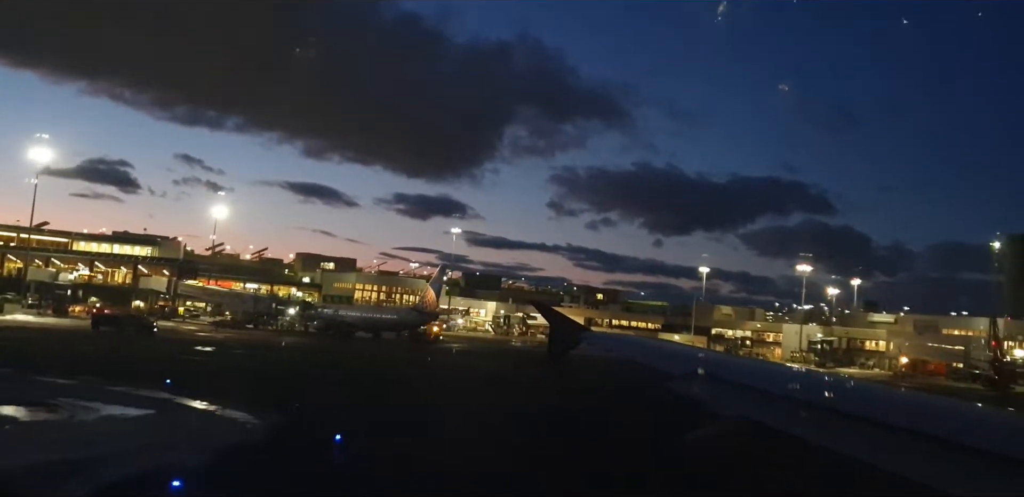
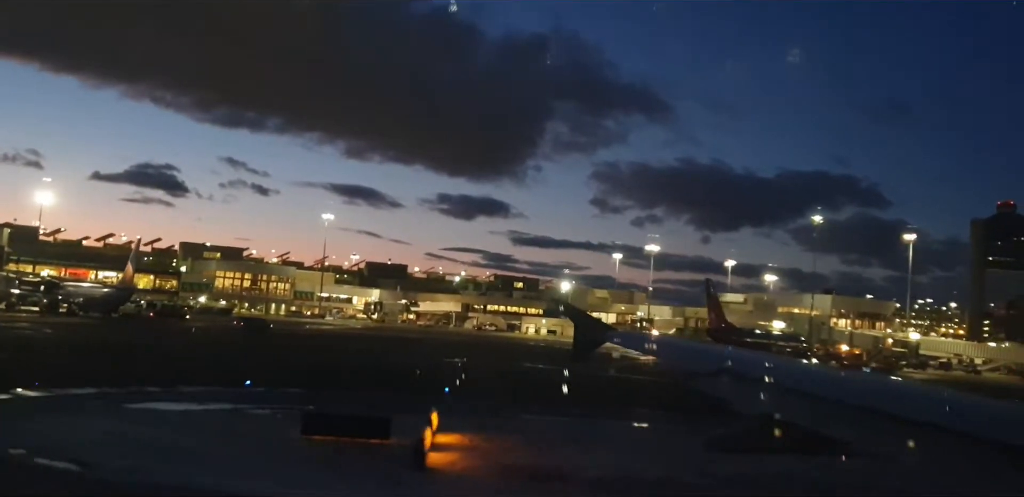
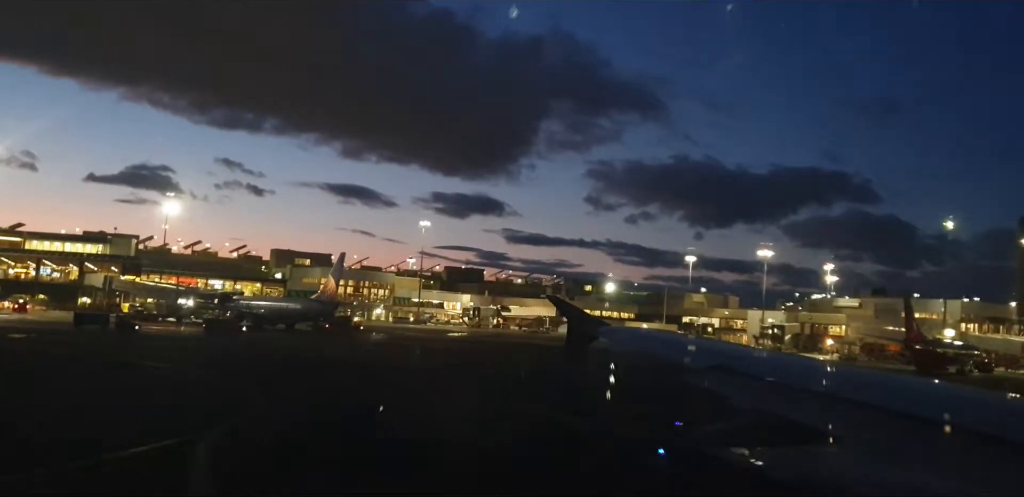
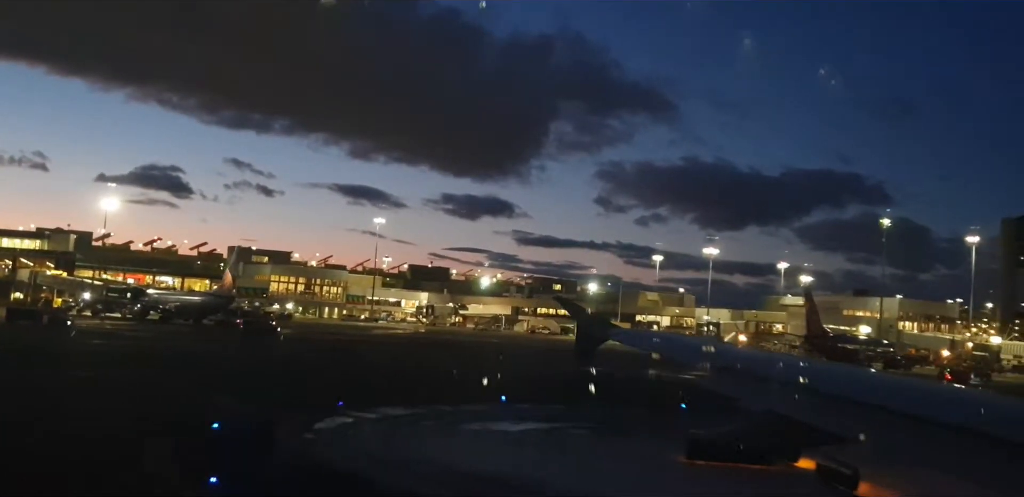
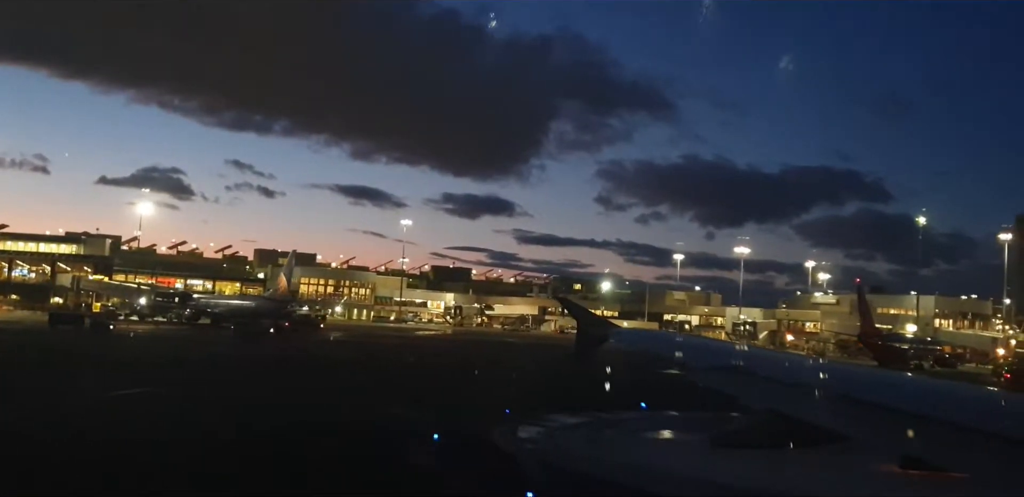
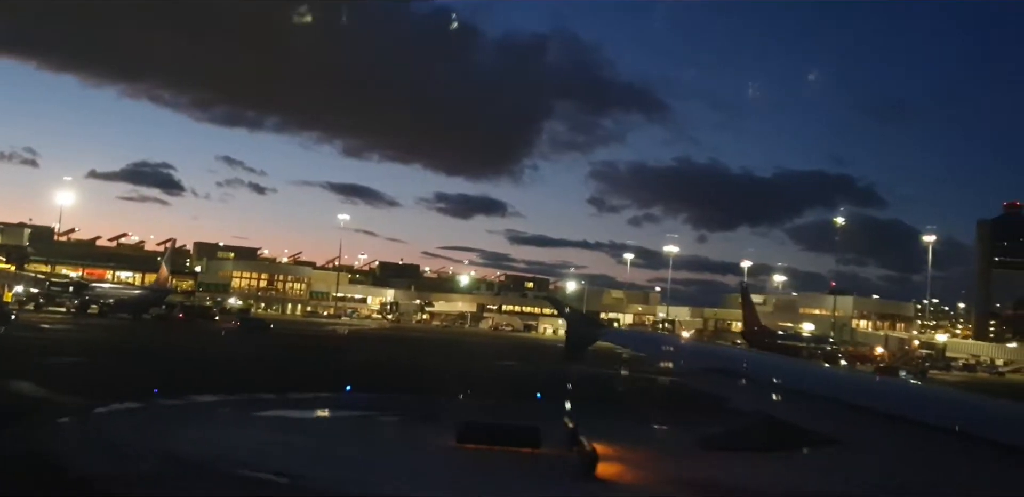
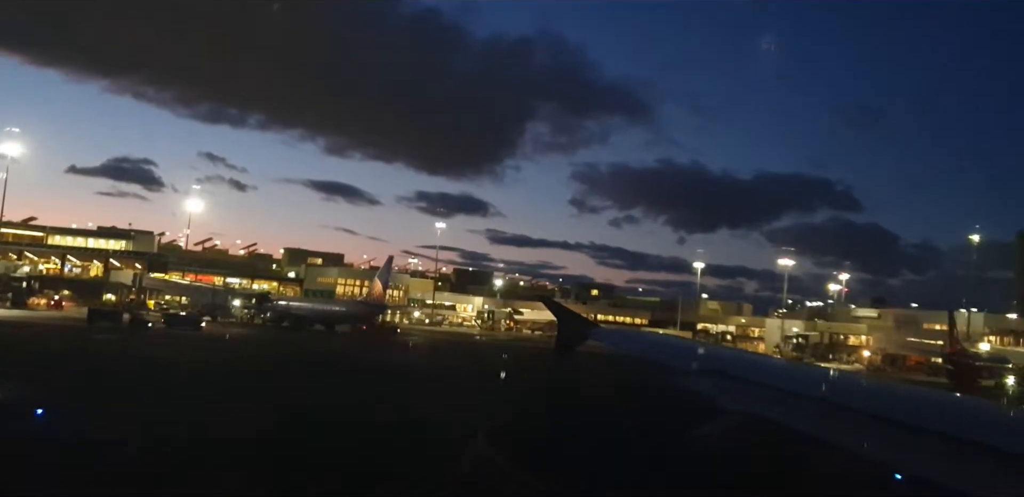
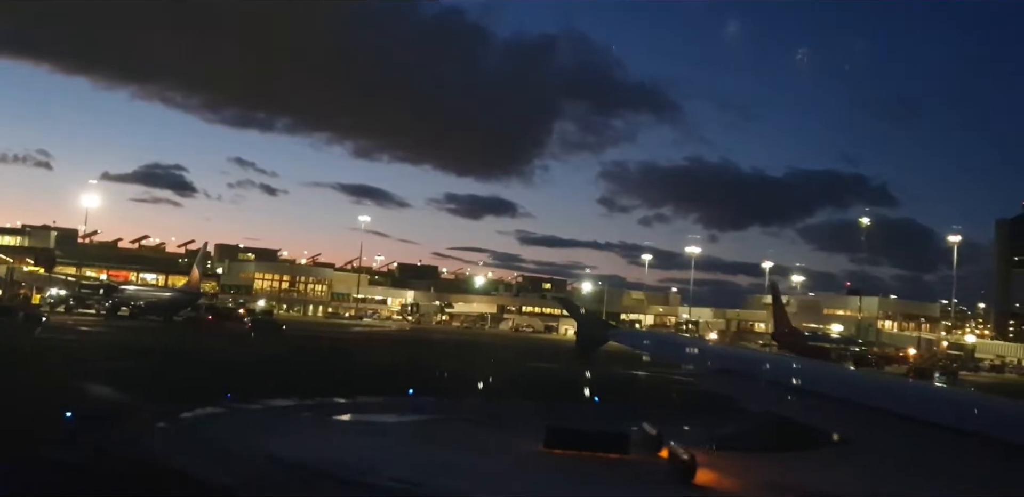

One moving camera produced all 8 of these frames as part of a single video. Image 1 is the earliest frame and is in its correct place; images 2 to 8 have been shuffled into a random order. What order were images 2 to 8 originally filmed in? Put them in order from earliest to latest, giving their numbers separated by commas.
7, 3, 5, 4, 8, 6, 2
